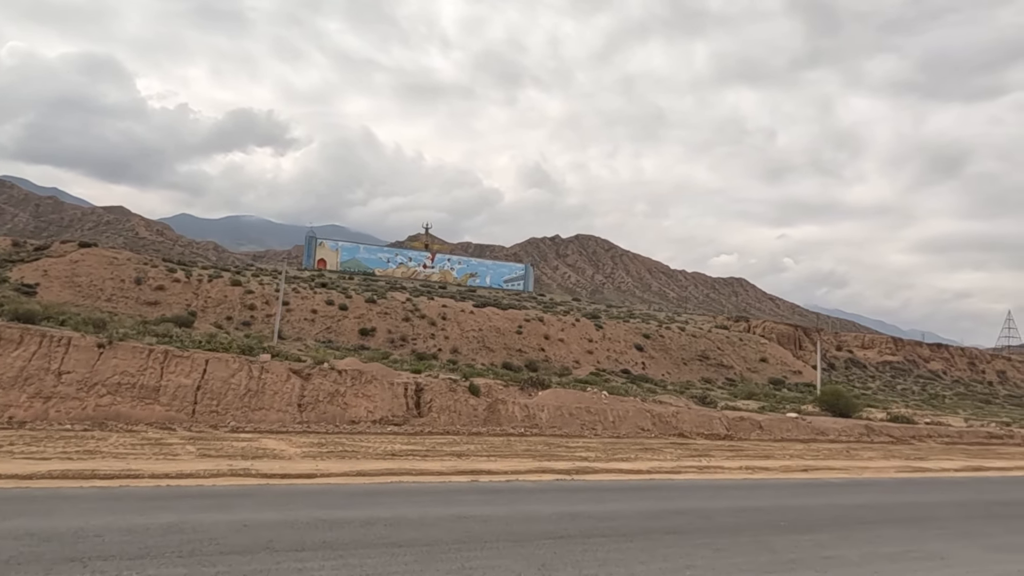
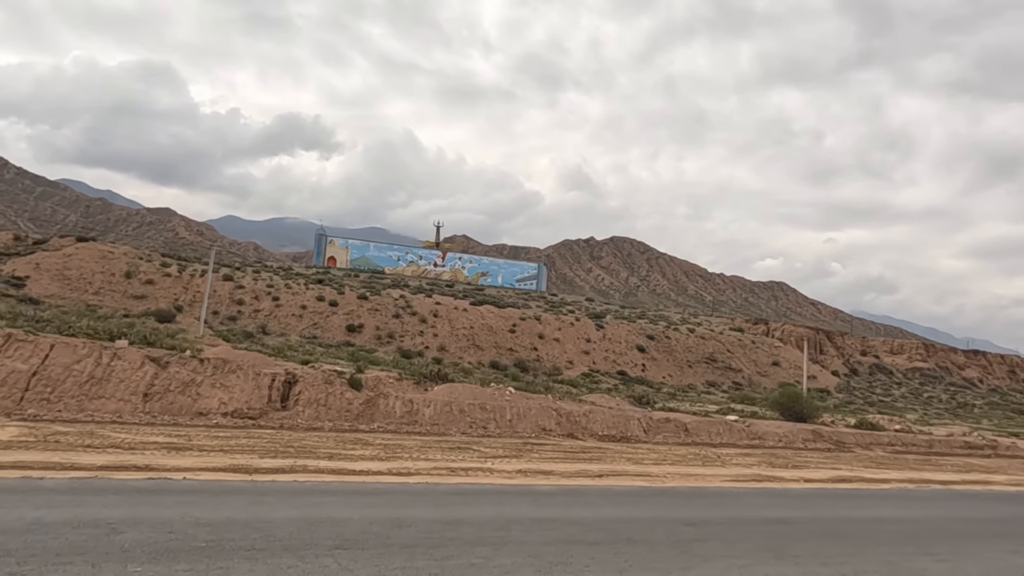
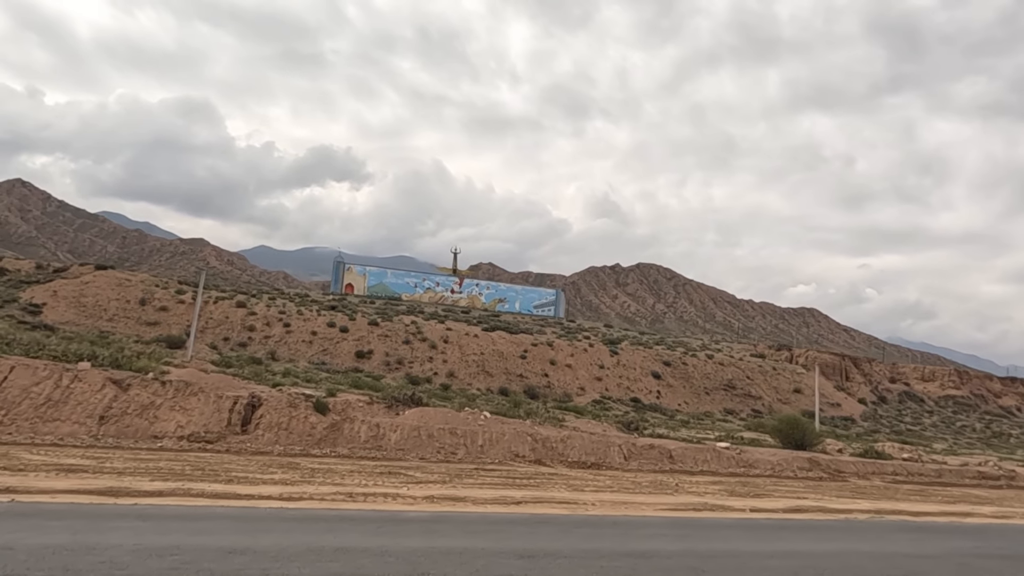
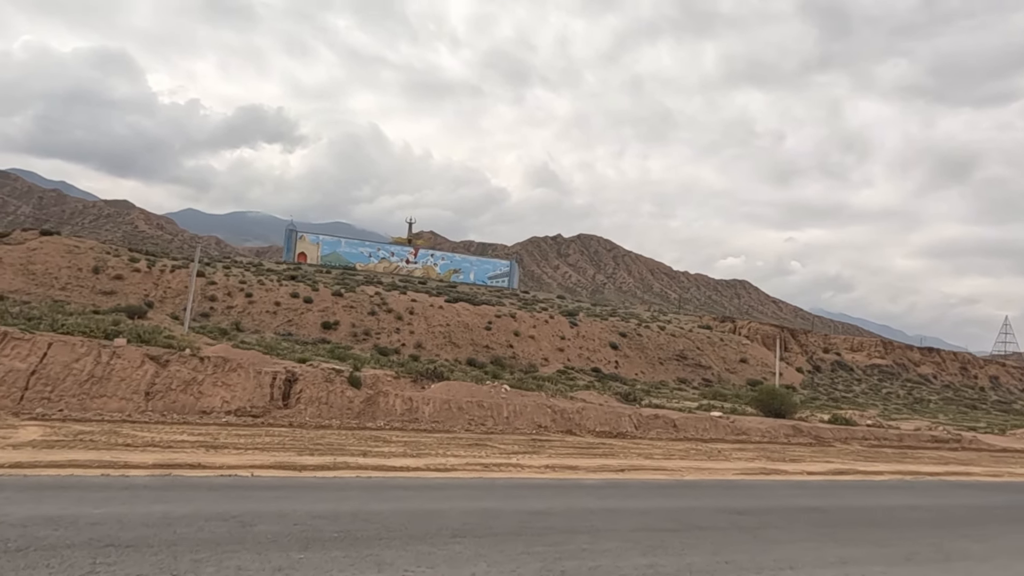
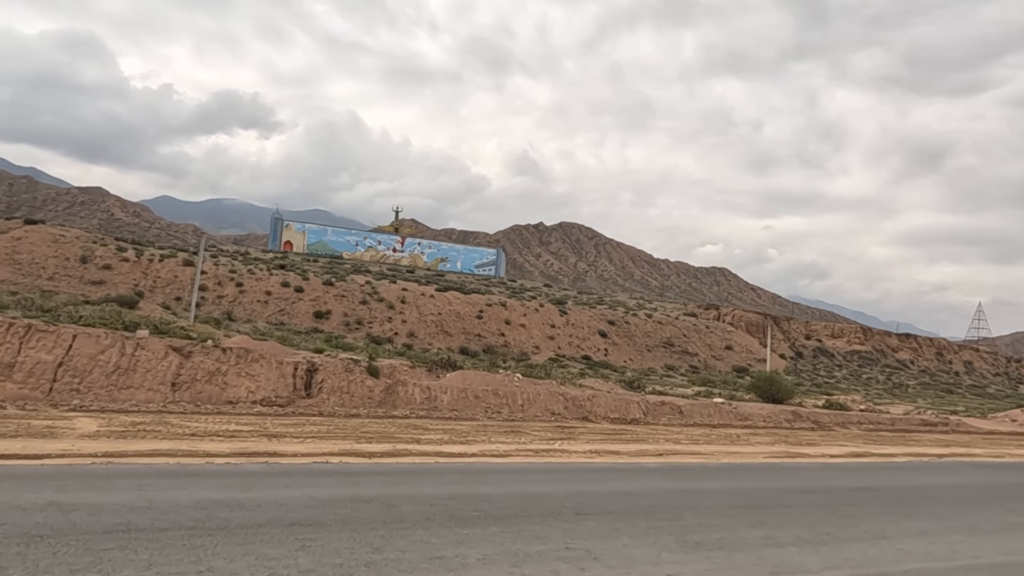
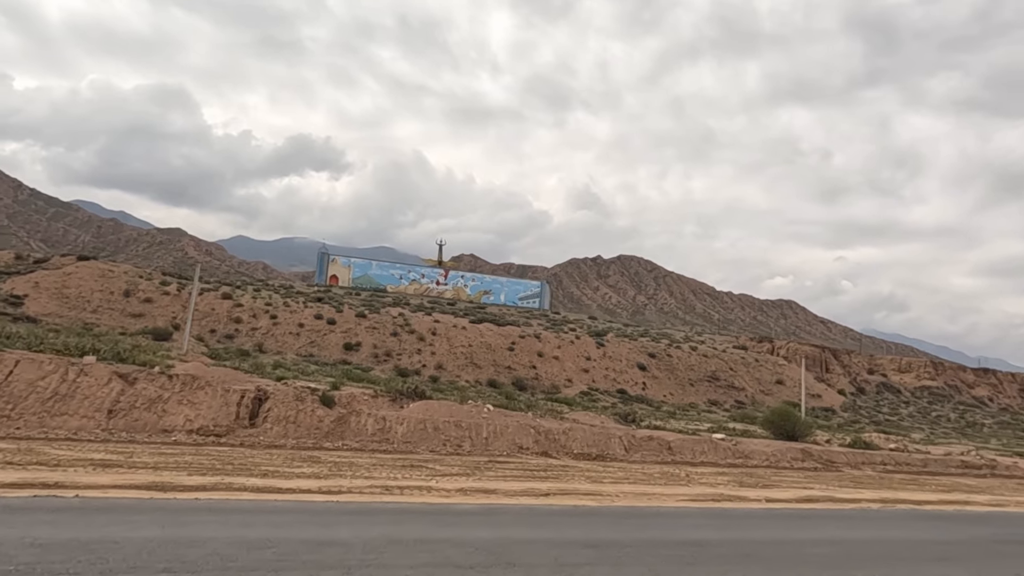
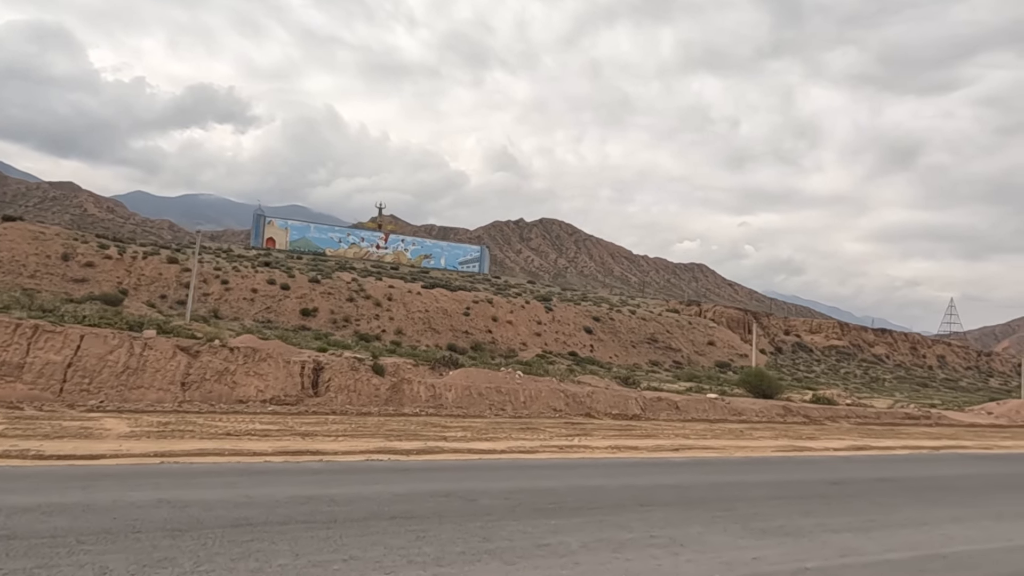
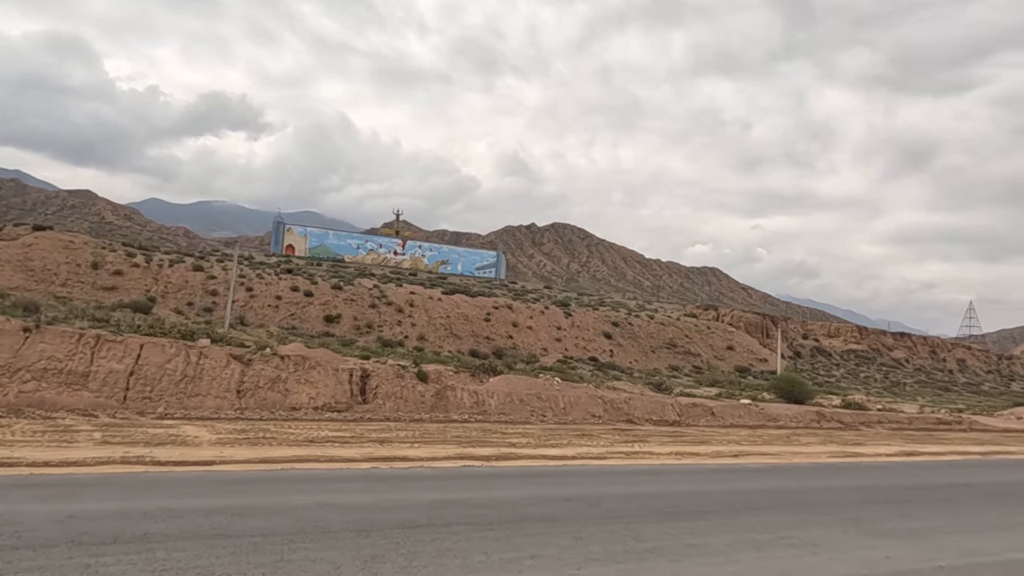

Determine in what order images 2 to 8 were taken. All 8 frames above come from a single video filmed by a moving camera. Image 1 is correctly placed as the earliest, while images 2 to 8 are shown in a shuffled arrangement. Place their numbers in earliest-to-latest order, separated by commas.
8, 7, 5, 4, 2, 6, 3
